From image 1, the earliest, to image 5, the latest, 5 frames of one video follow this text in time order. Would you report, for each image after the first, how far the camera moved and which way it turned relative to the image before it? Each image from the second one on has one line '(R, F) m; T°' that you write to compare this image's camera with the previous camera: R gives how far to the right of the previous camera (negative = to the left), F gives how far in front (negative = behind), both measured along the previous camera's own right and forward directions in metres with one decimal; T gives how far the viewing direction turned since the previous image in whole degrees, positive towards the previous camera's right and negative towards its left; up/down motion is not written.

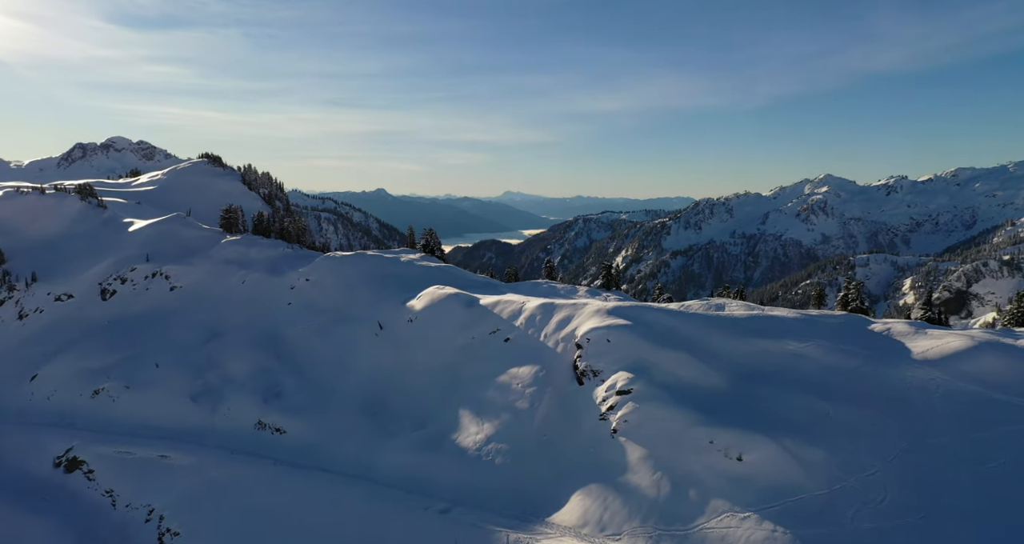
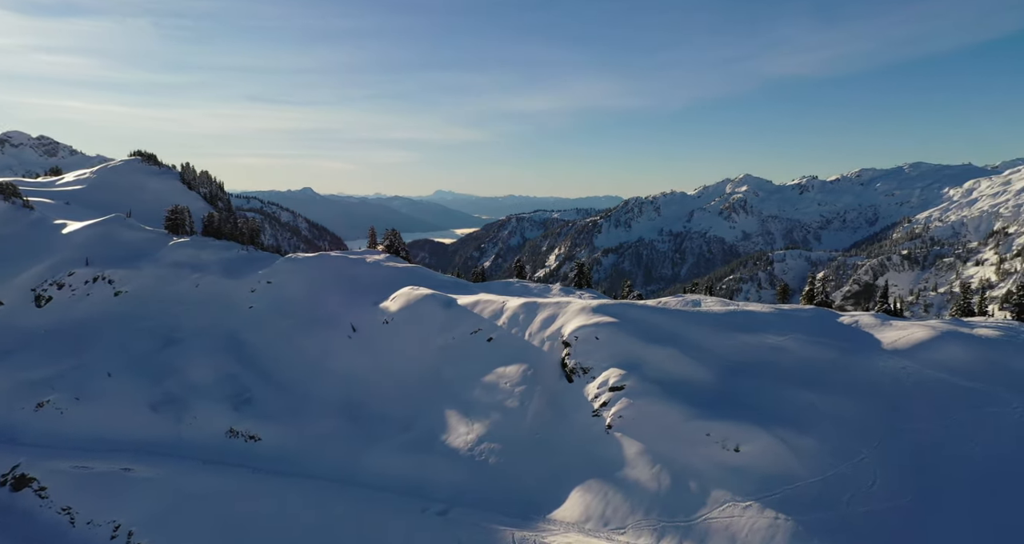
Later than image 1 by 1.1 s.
(-3.7, 0.0) m; +5°
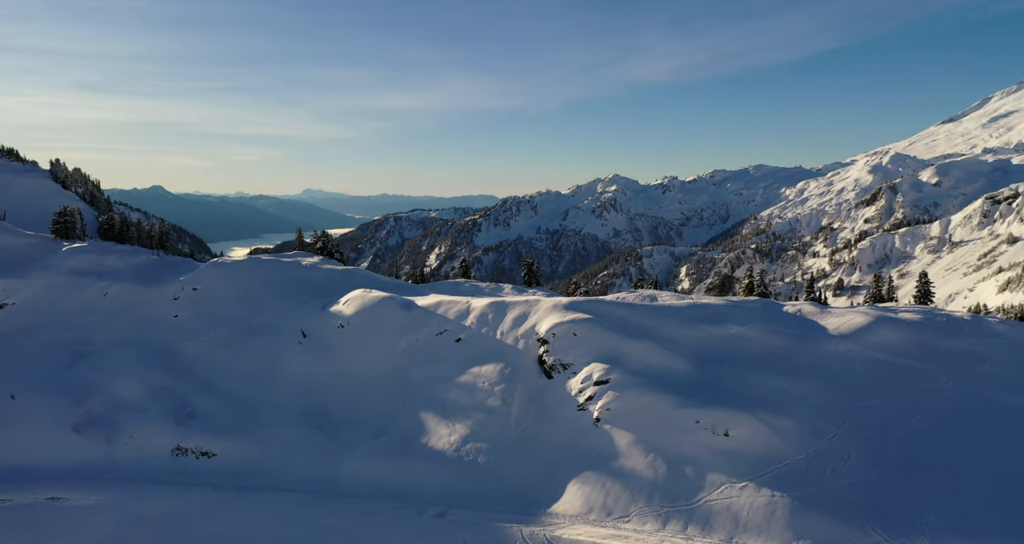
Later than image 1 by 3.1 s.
(-7.0, +0.1) m; +9°
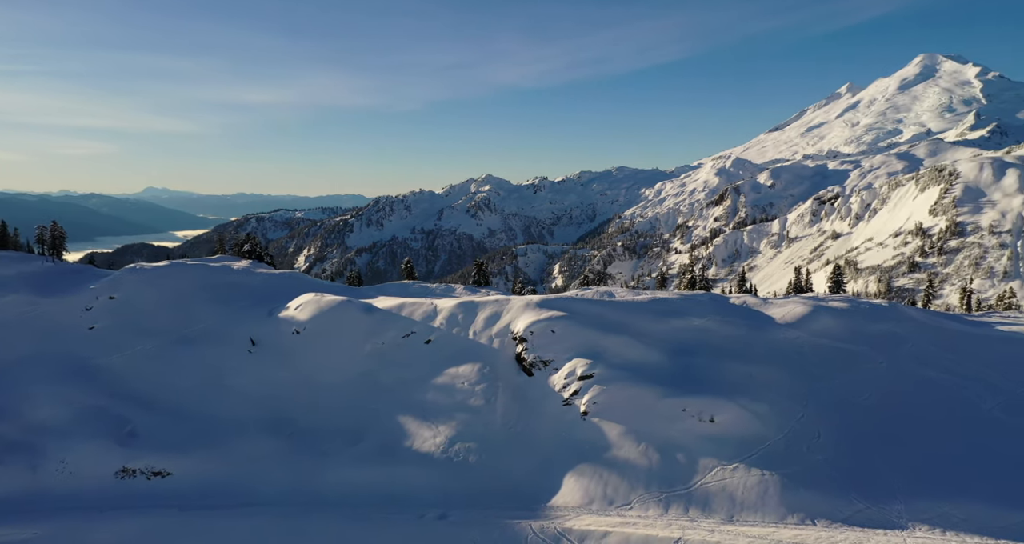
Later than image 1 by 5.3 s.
(-7.5, 0.0) m; +9°
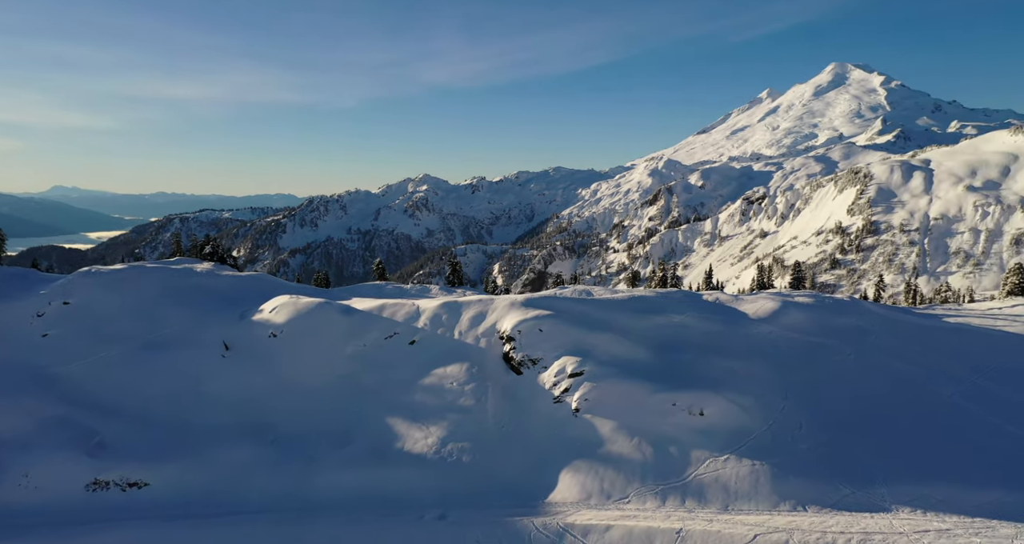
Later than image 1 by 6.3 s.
(-3.6, -0.2) m; +5°
